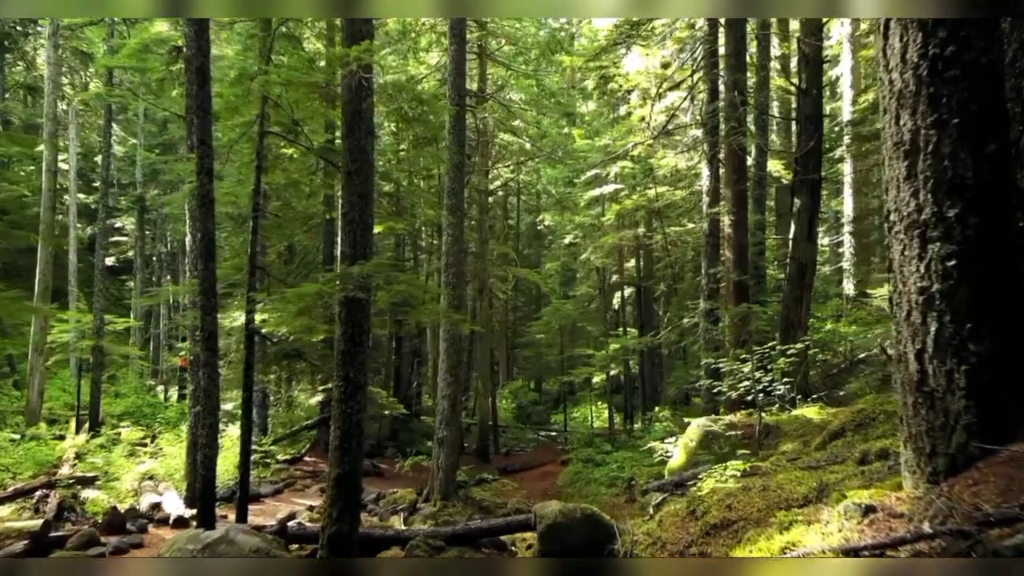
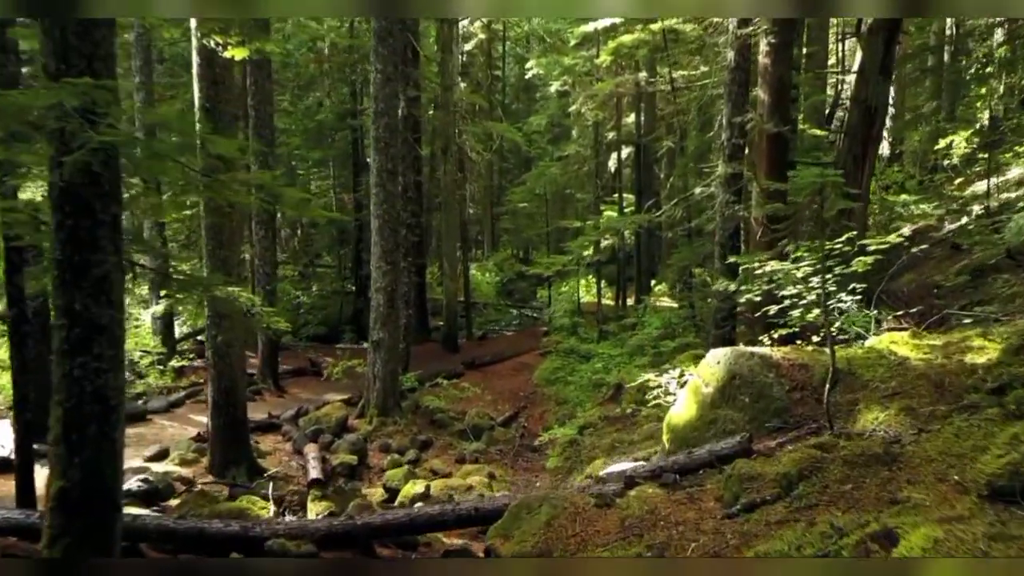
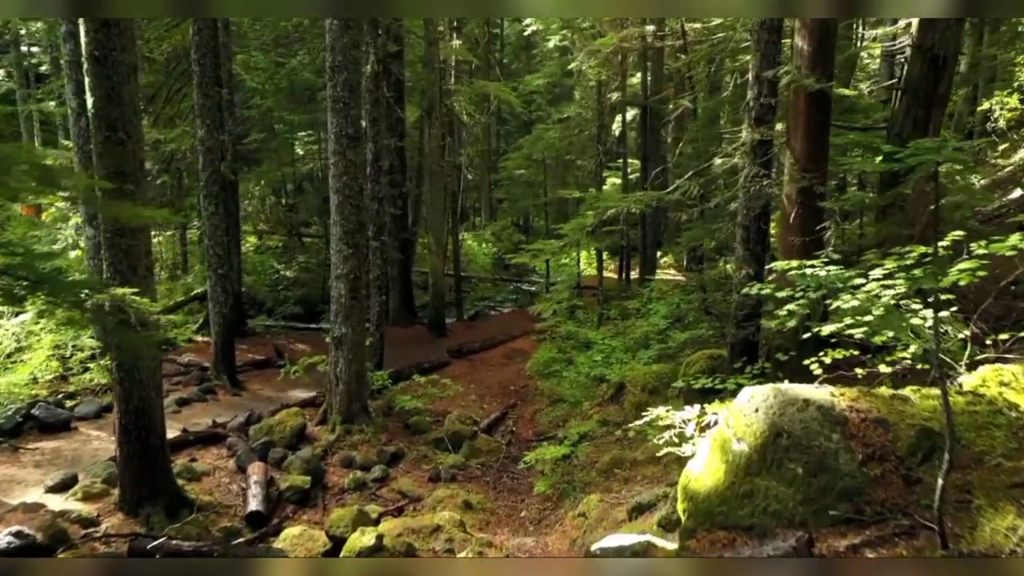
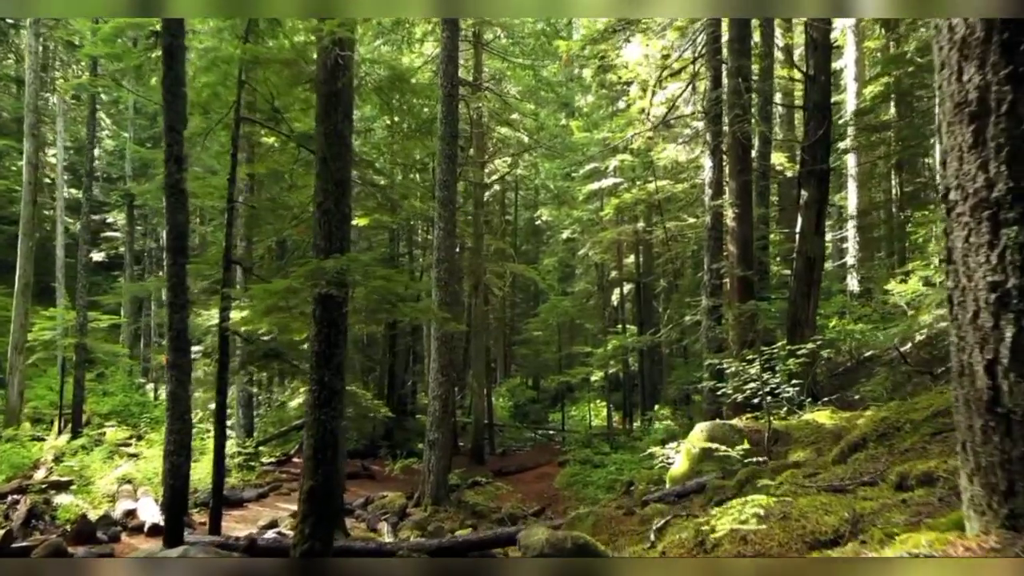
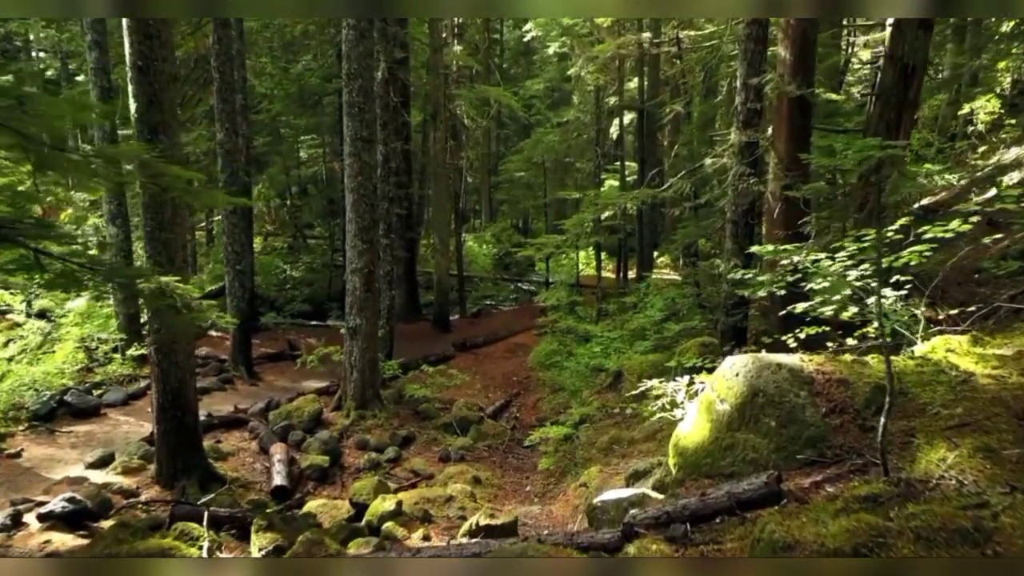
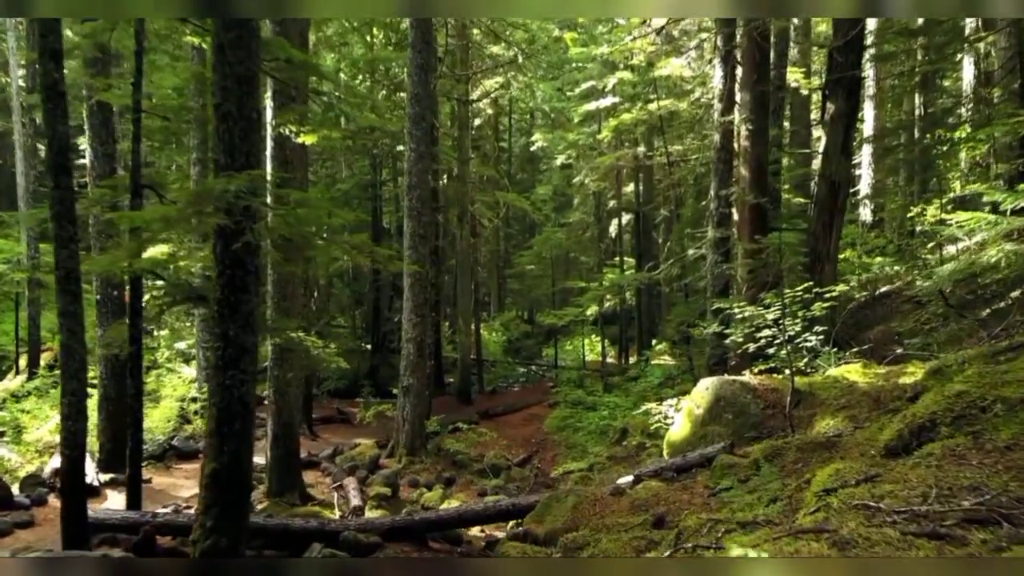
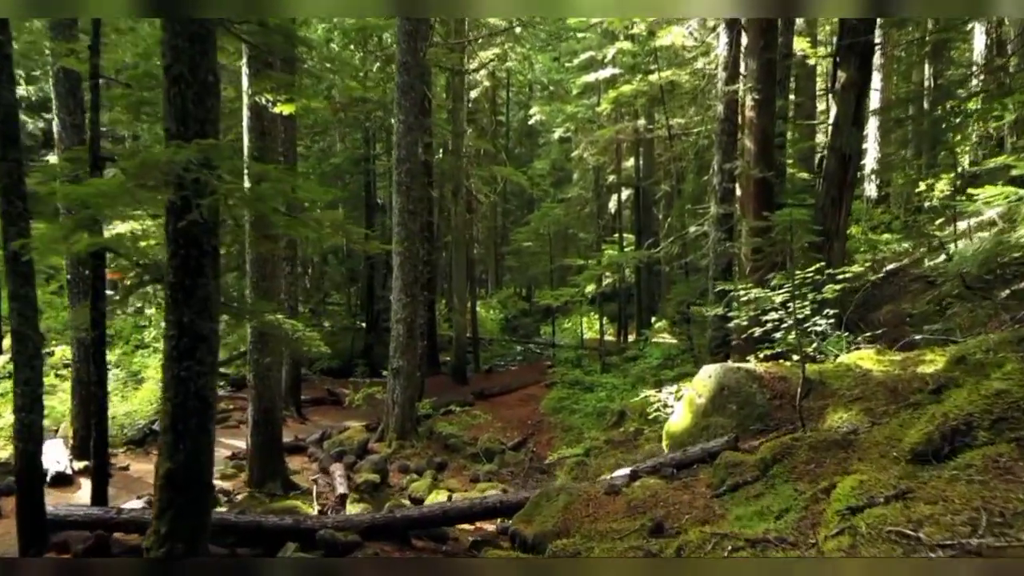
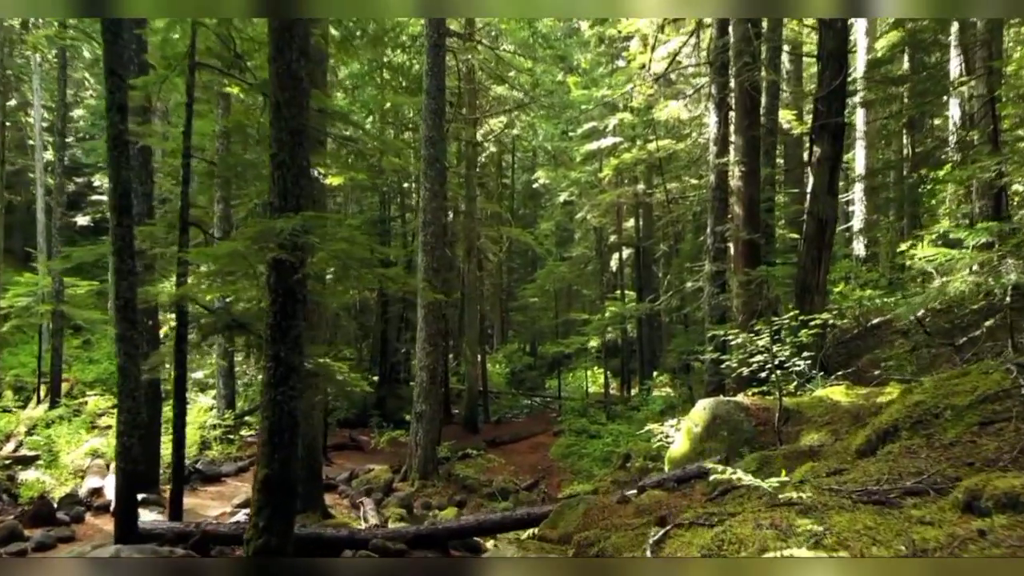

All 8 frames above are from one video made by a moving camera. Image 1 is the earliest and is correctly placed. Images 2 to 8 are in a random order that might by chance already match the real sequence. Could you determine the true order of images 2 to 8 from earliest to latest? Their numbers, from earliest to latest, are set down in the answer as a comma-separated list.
4, 8, 6, 7, 2, 5, 3
